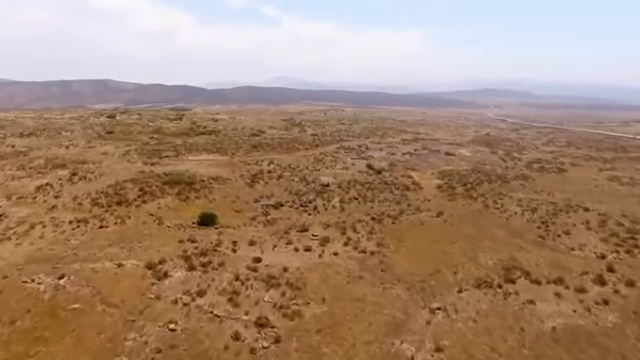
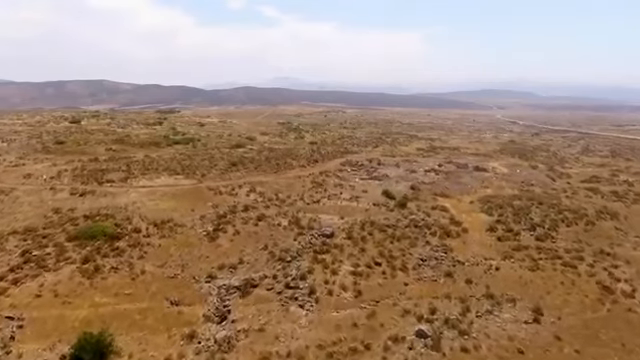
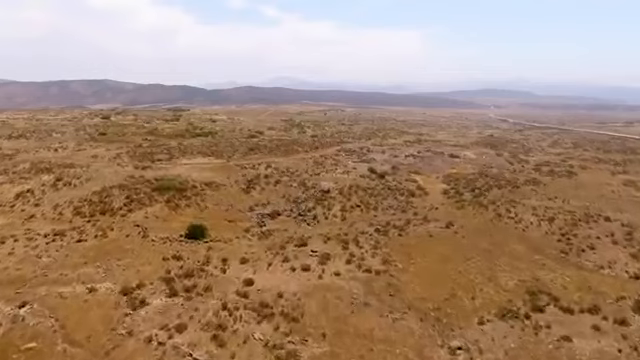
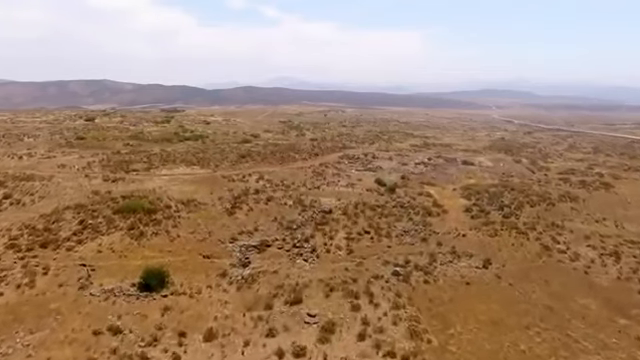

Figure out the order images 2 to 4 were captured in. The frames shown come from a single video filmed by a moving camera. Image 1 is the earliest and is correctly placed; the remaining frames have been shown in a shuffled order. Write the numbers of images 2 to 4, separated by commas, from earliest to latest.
3, 4, 2
